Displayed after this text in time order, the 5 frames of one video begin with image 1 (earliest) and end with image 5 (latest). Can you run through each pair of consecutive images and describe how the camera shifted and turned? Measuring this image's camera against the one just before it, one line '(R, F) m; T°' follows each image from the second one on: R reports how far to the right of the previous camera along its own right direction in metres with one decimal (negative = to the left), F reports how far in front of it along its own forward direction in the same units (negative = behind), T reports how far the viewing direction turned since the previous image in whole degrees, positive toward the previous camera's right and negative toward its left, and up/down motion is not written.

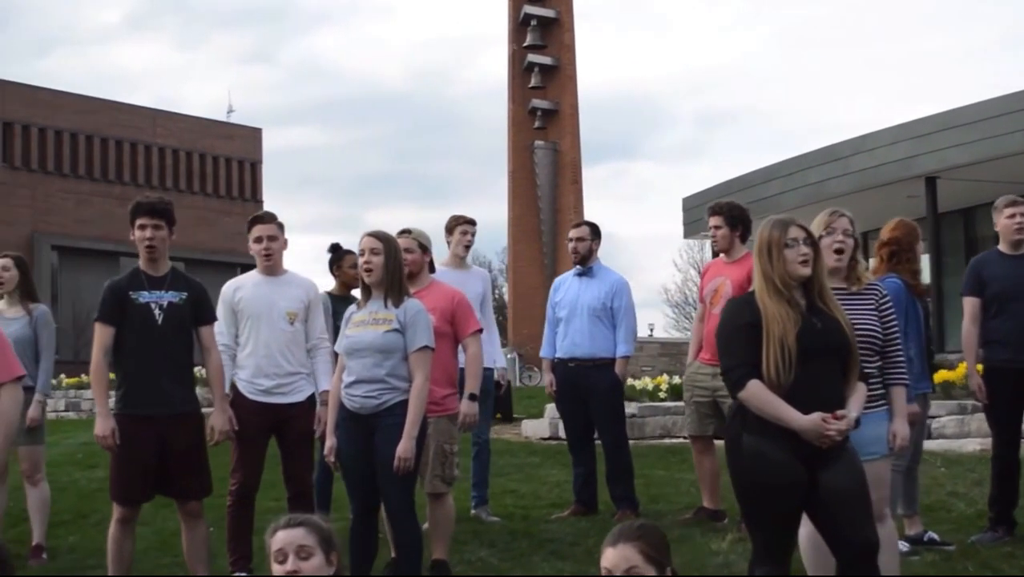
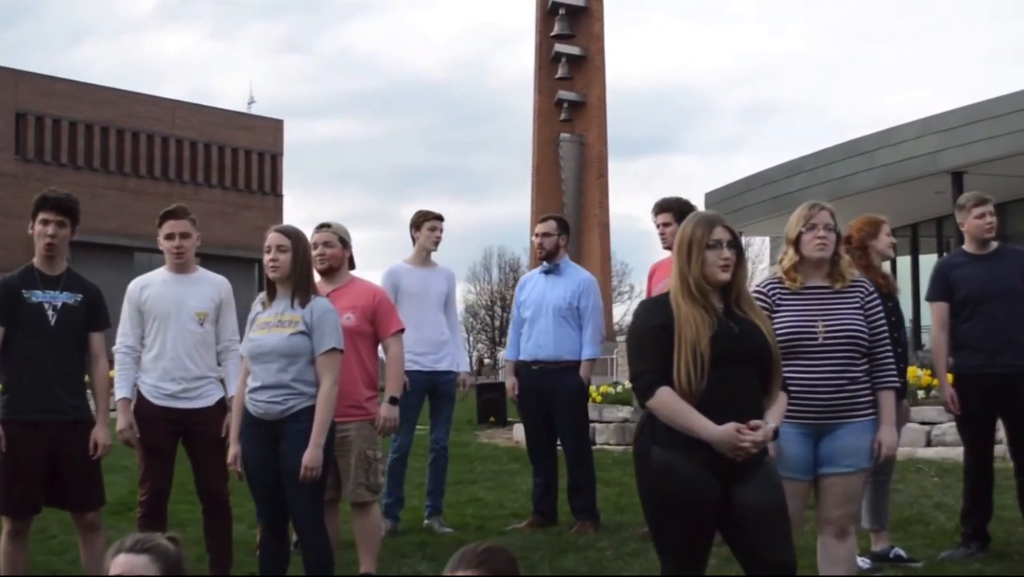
(+0.6, +0.4) m; -3°
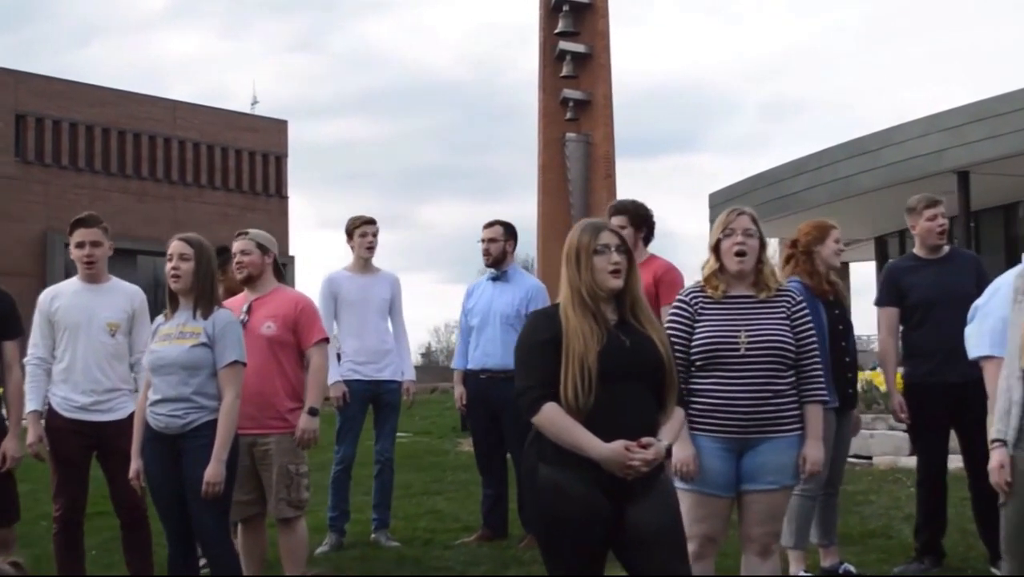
(+0.5, +0.2) m; -2°
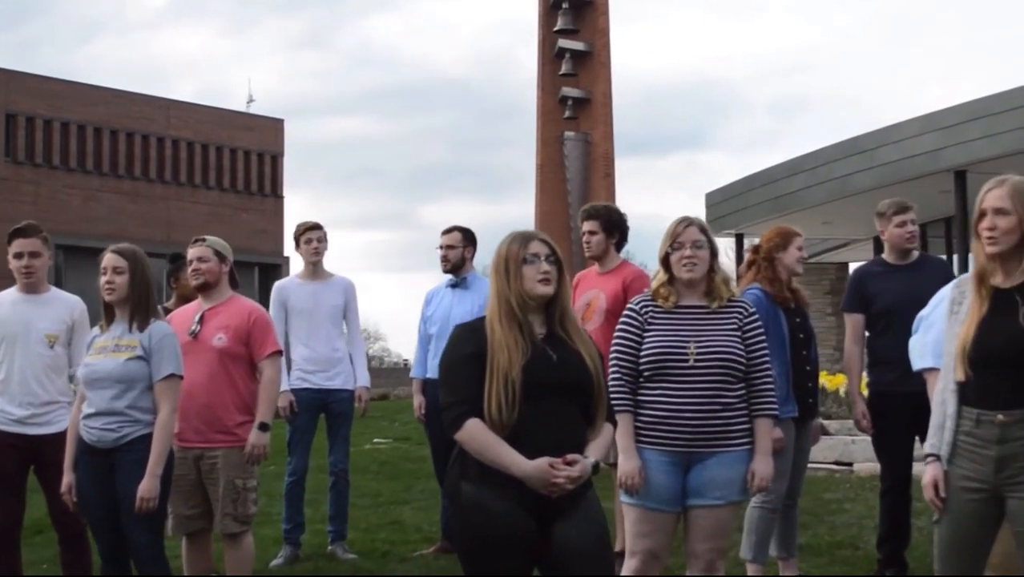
(+0.3, +0.2) m; -1°
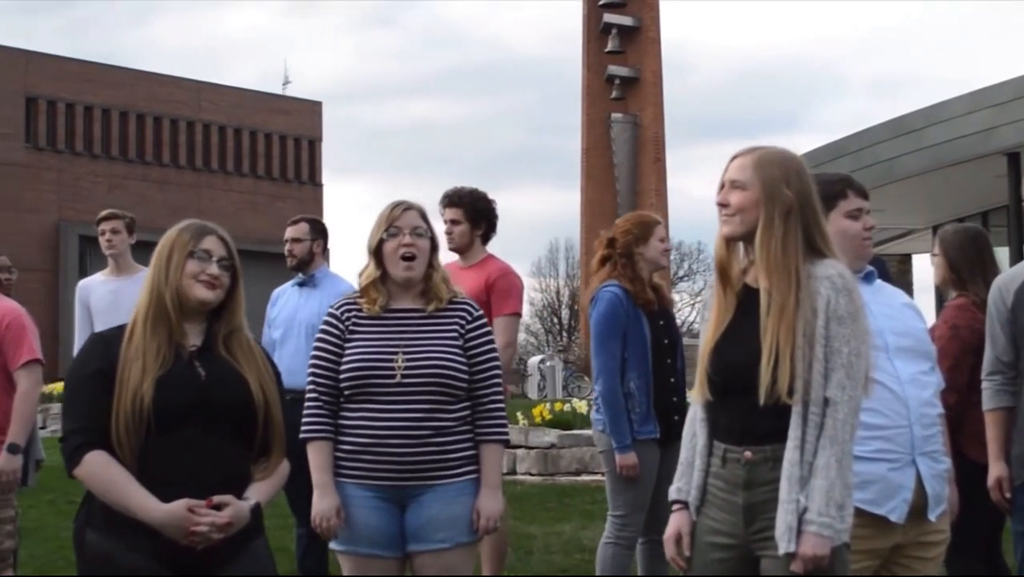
(+1.0, +1.0) m; -5°
